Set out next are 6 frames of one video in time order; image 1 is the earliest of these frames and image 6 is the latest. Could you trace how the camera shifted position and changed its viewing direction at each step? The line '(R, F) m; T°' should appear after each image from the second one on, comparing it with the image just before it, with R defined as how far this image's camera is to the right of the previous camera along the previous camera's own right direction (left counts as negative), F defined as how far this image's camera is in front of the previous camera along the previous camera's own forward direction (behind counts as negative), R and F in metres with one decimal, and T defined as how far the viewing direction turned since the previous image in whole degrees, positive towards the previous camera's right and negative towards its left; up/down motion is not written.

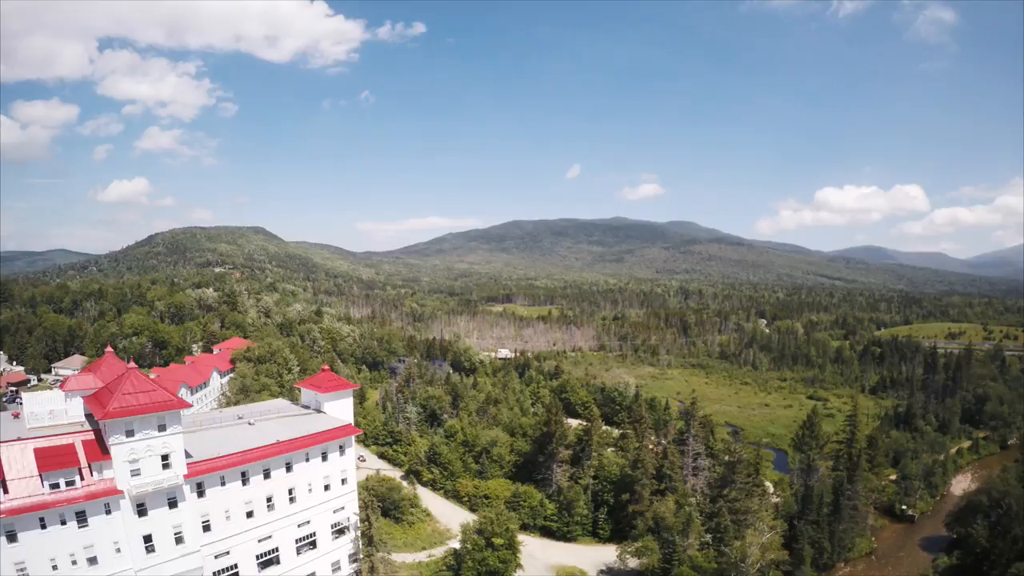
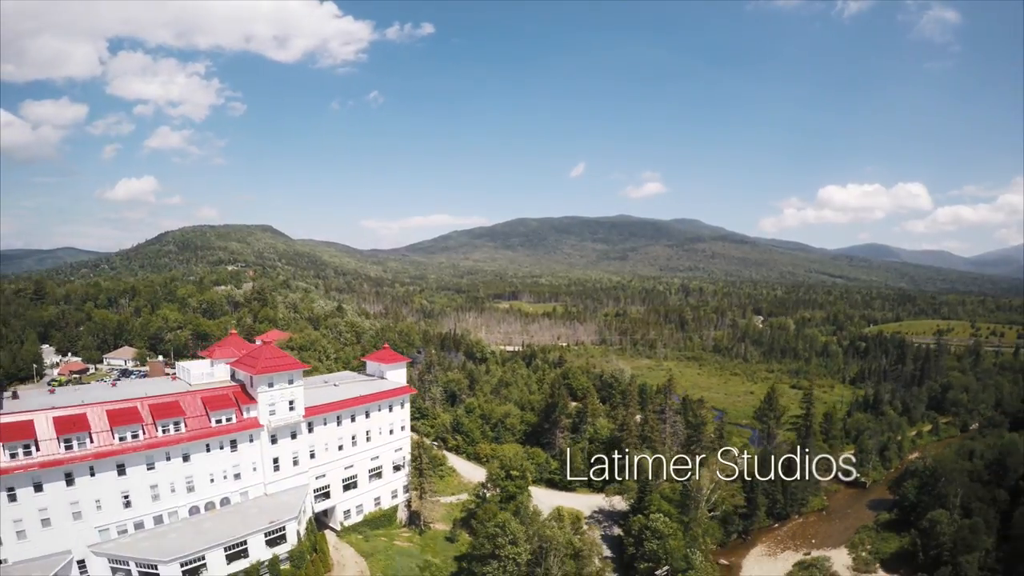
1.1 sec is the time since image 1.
(-0.8, -11.4) m; 0°
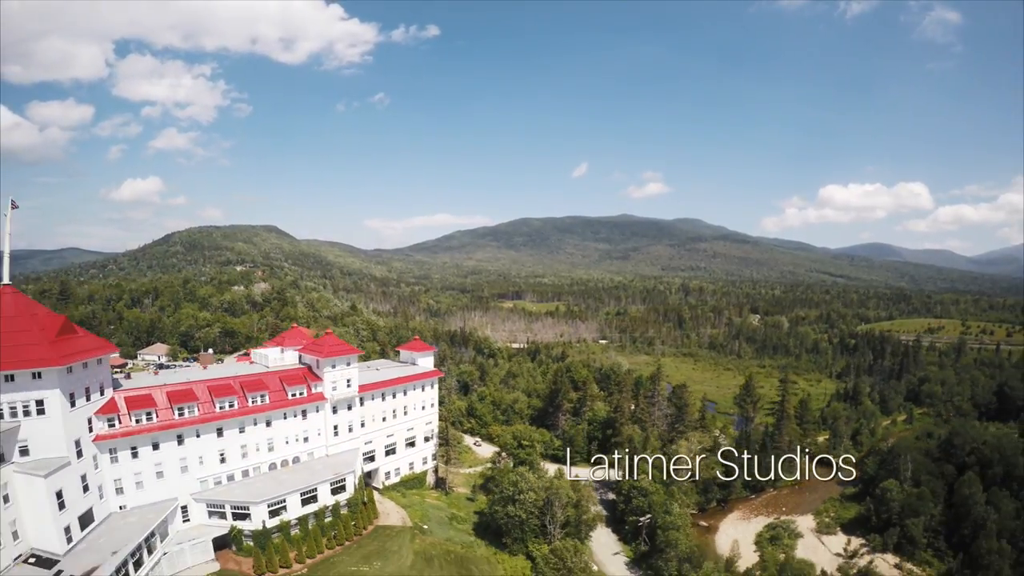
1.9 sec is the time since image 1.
(-0.8, -9.0) m; 0°
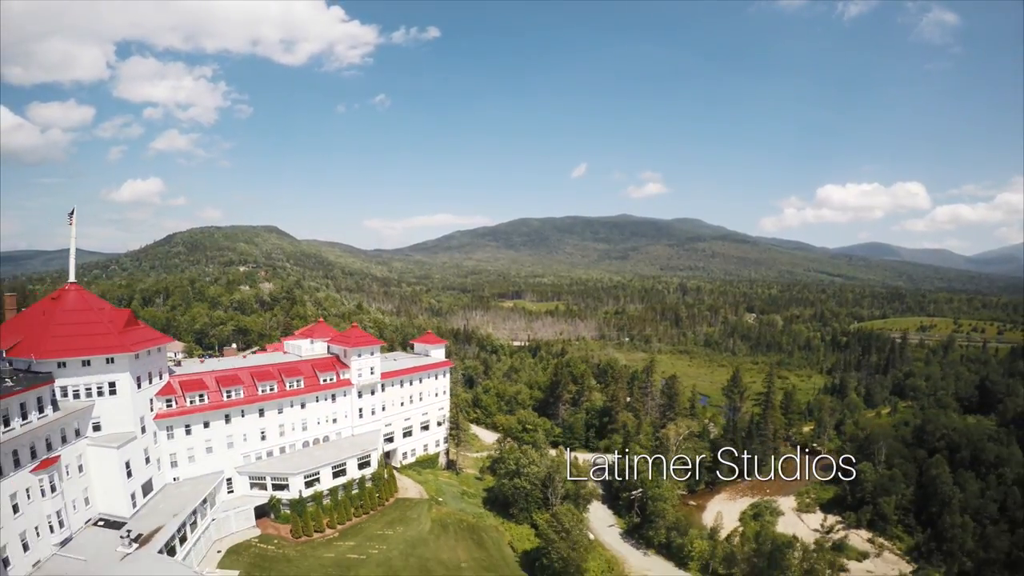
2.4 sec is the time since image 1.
(-0.6, -5.3) m; 0°
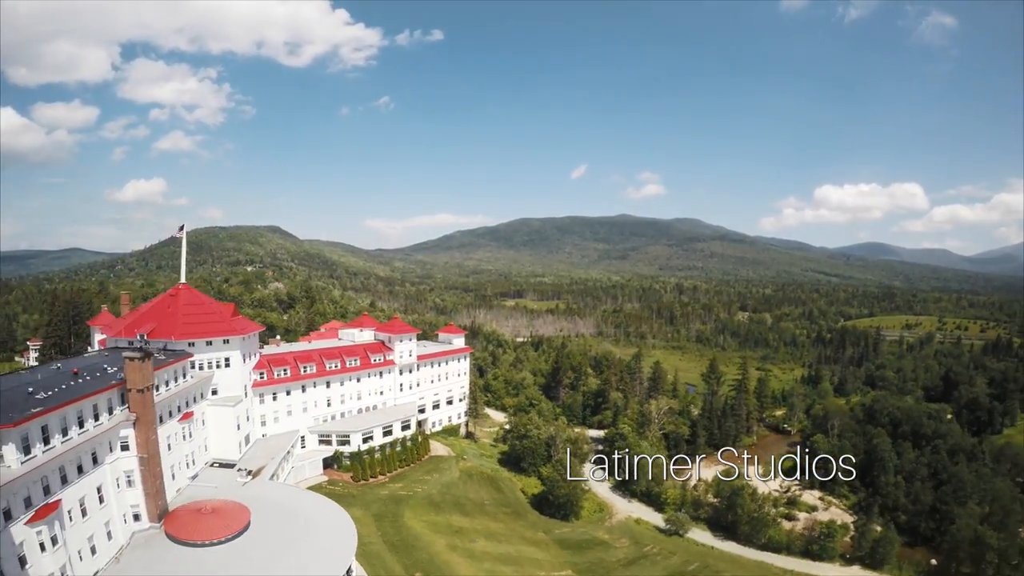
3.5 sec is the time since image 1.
(-1.2, -12.1) m; 0°
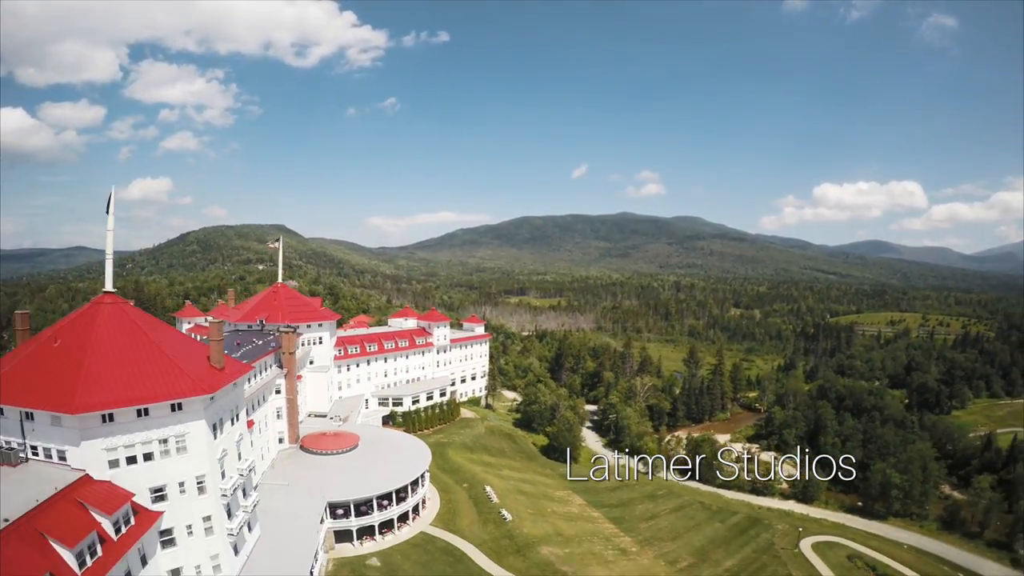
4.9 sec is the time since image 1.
(-1.7, -16.8) m; 0°
